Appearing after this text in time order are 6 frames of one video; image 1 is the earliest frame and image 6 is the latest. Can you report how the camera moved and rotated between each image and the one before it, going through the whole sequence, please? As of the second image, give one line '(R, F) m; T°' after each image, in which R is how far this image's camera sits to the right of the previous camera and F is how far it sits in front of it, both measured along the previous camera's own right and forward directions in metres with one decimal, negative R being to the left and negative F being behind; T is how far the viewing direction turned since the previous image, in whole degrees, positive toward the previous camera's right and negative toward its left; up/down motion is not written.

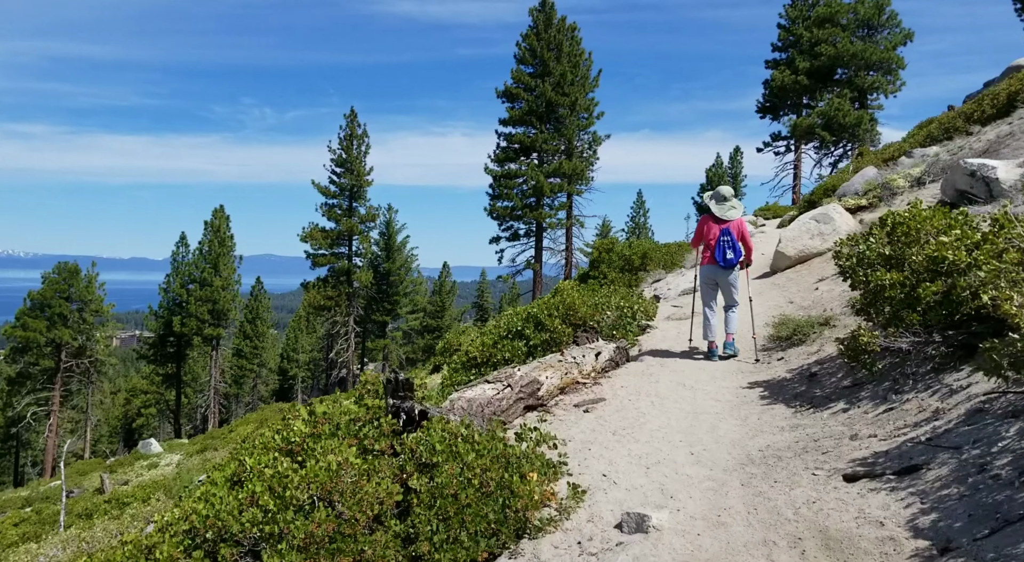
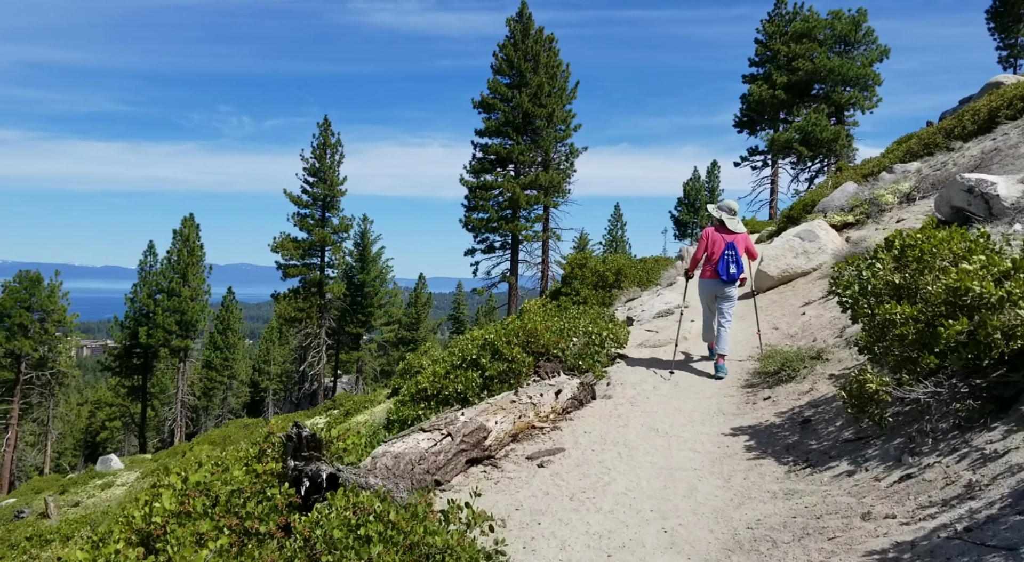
(+0.4, +1.4) m; +2°
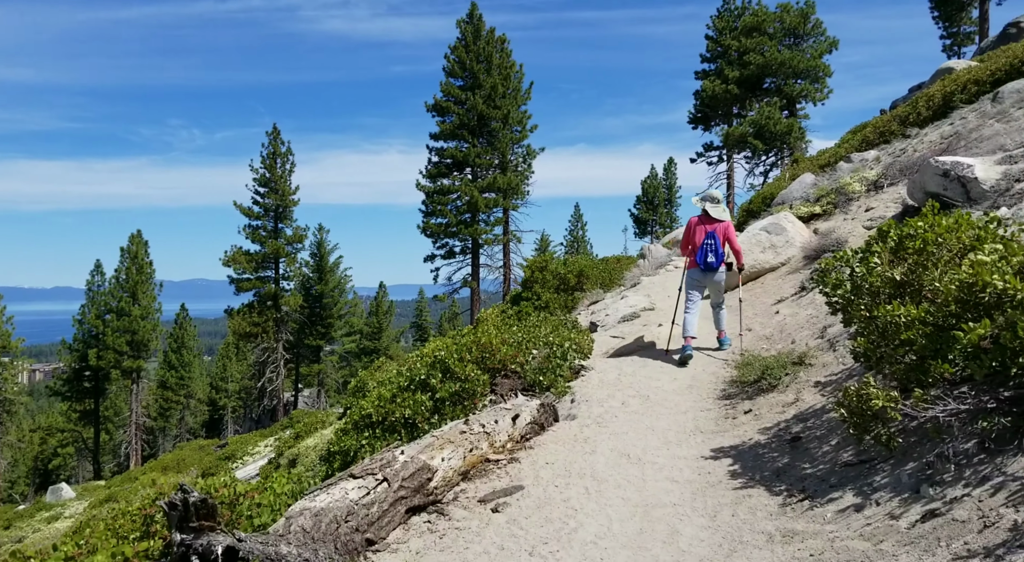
(+0.2, +1.1) m; +3°
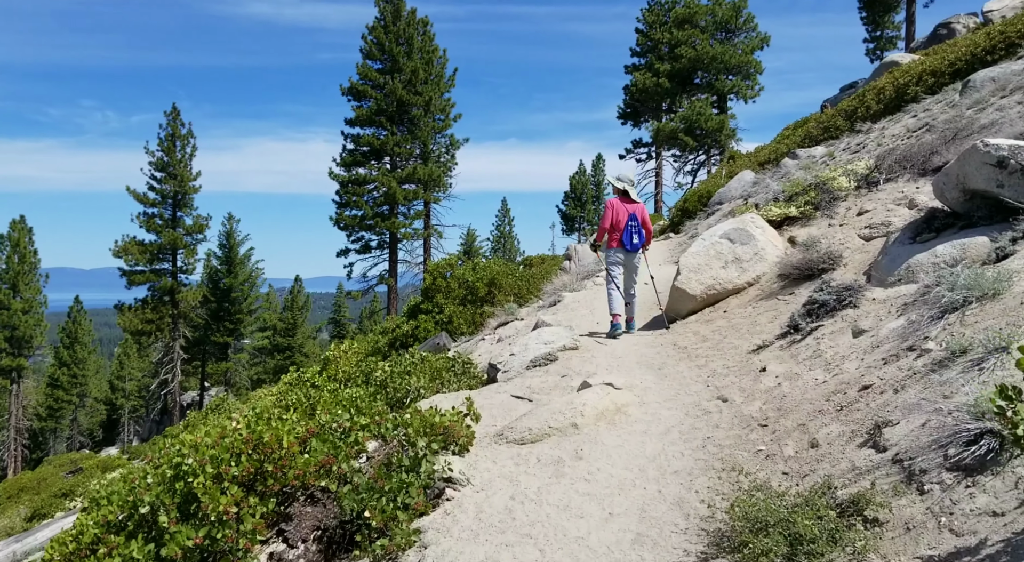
(+0.9, +4.5) m; +6°
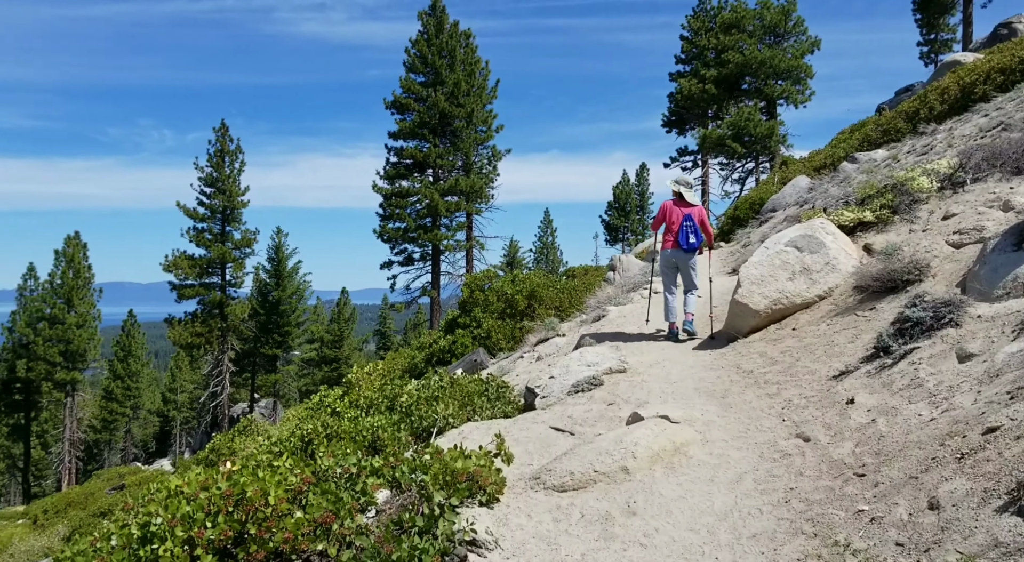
(+0.1, +1.0) m; -3°
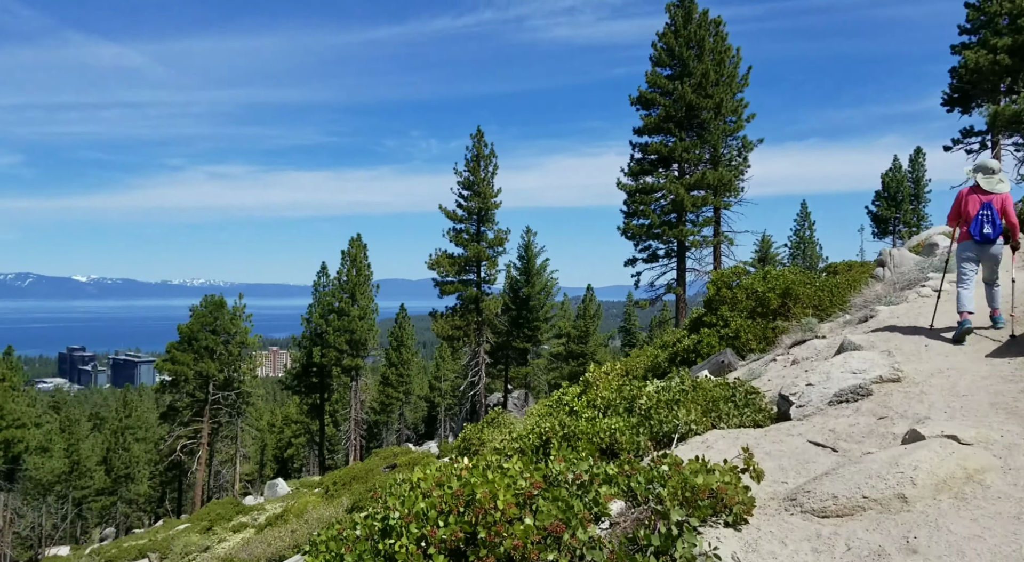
(0.0, +0.3) m; -19°
